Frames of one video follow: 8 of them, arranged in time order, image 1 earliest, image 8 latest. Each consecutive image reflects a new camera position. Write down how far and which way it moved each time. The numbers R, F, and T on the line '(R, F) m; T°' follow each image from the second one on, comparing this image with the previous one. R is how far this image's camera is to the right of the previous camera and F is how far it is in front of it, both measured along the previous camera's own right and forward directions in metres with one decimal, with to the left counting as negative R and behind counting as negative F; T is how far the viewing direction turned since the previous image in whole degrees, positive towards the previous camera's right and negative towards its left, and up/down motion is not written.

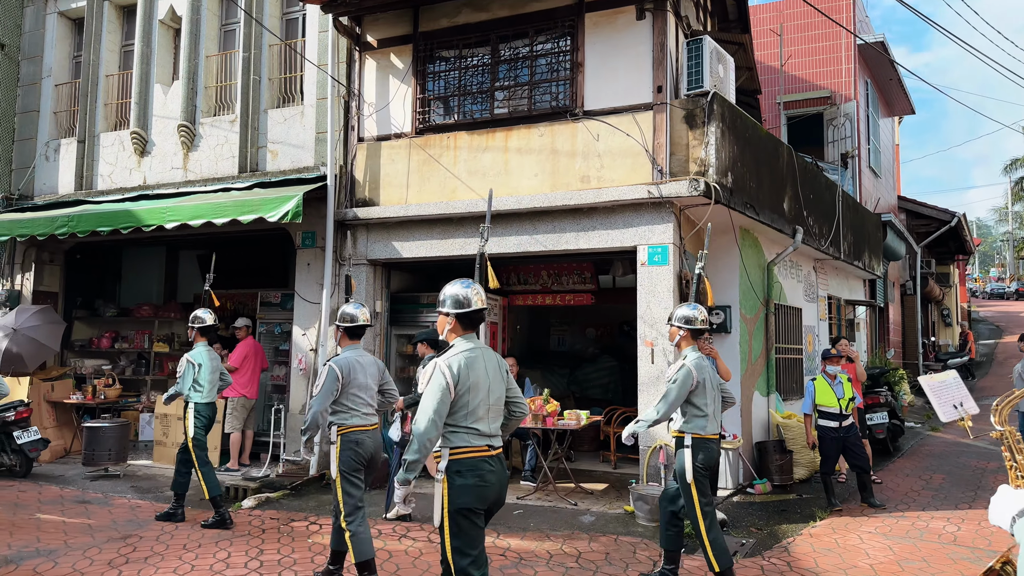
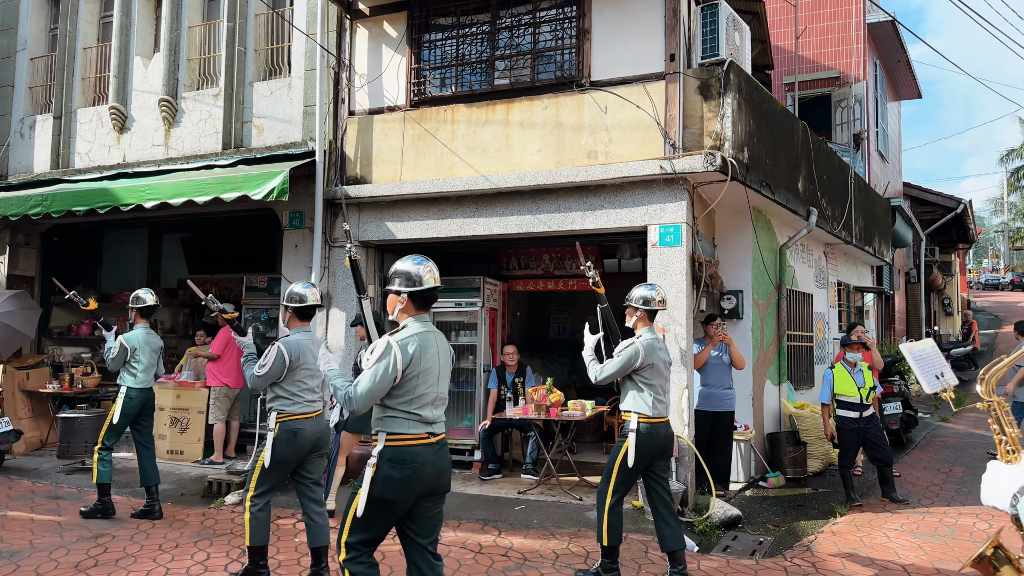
(-0.1, +0.4) m; 0°
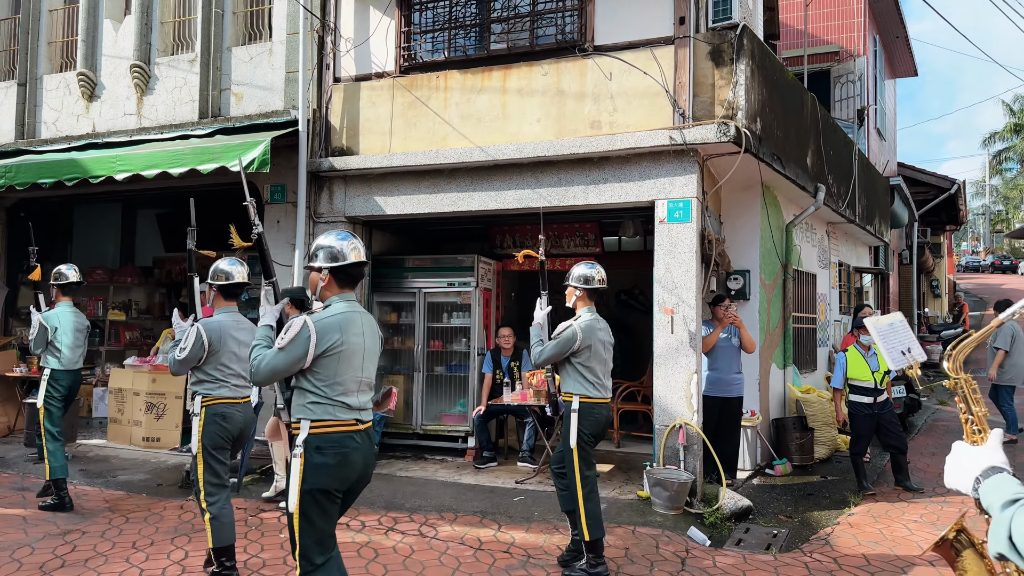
(-0.1, +0.3) m; +1°
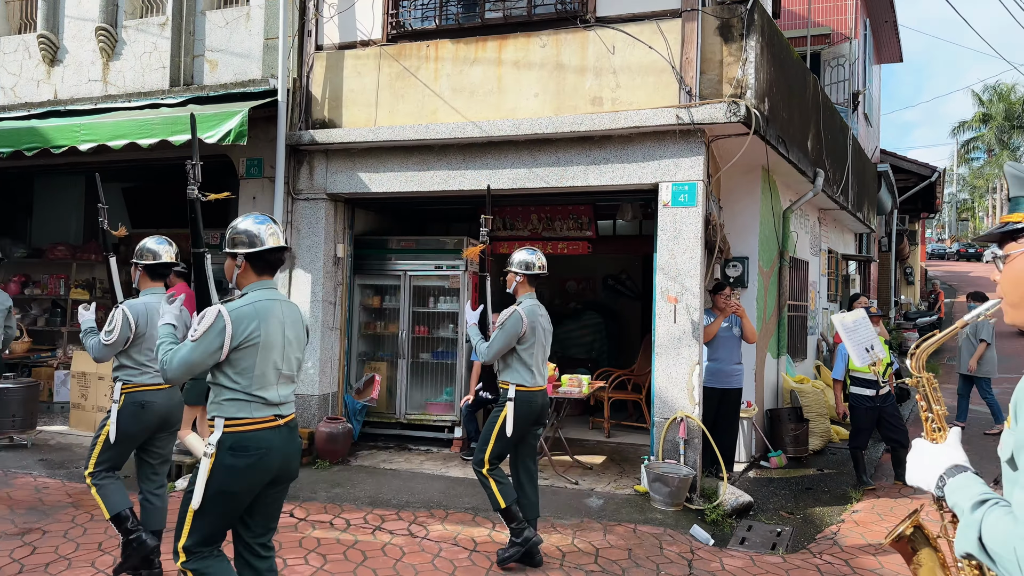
(-0.1, +0.3) m; +2°
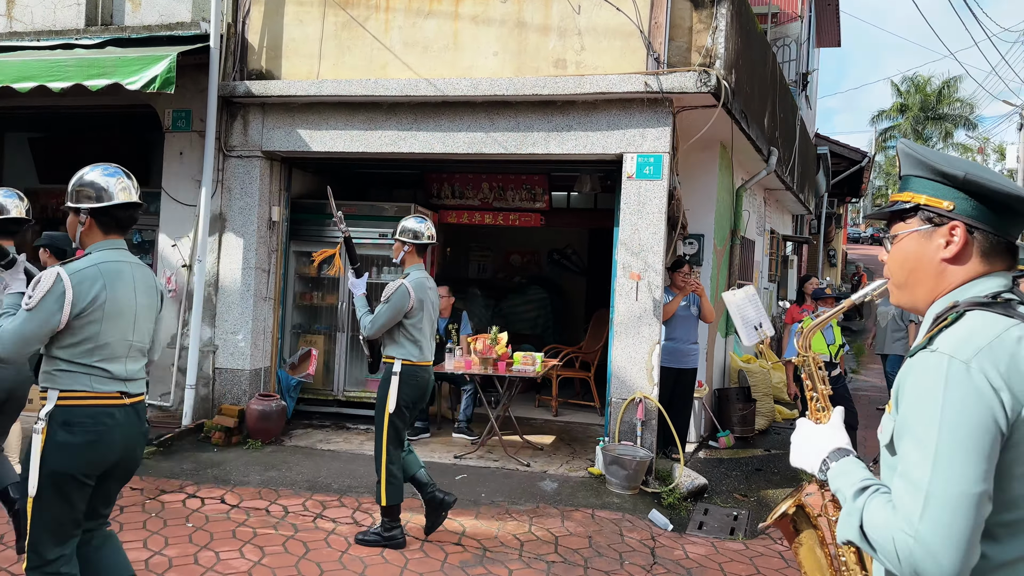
(-0.1, +0.3) m; +6°
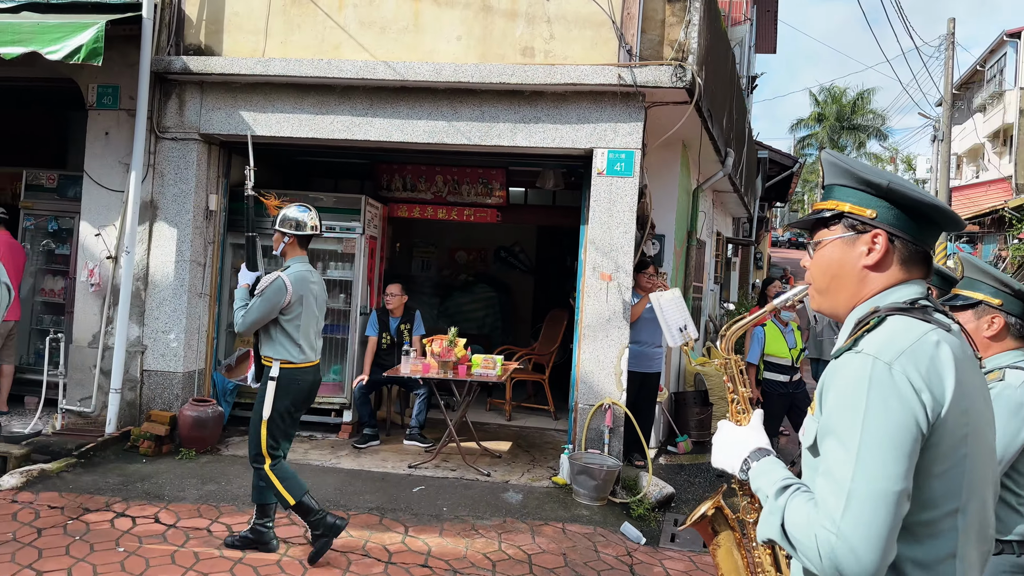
(-0.2, +0.3) m; +6°
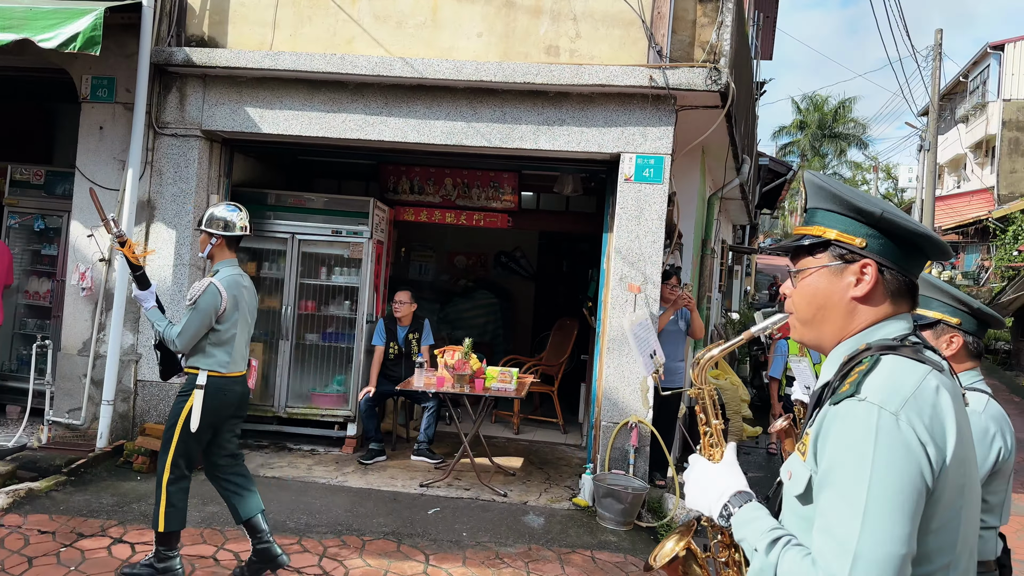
(-0.2, +0.2) m; +1°
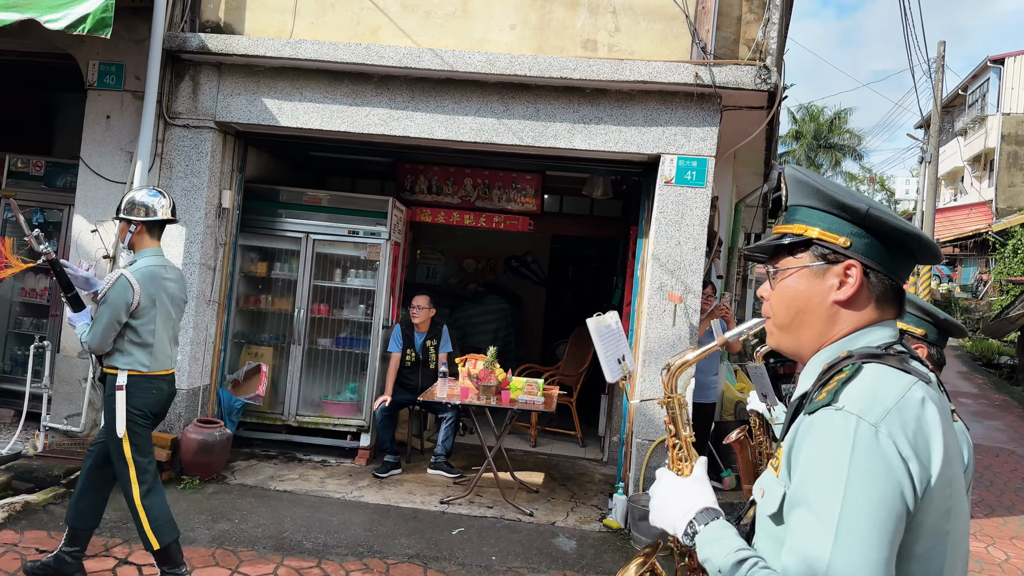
(-0.2, +0.2) m; 0°
